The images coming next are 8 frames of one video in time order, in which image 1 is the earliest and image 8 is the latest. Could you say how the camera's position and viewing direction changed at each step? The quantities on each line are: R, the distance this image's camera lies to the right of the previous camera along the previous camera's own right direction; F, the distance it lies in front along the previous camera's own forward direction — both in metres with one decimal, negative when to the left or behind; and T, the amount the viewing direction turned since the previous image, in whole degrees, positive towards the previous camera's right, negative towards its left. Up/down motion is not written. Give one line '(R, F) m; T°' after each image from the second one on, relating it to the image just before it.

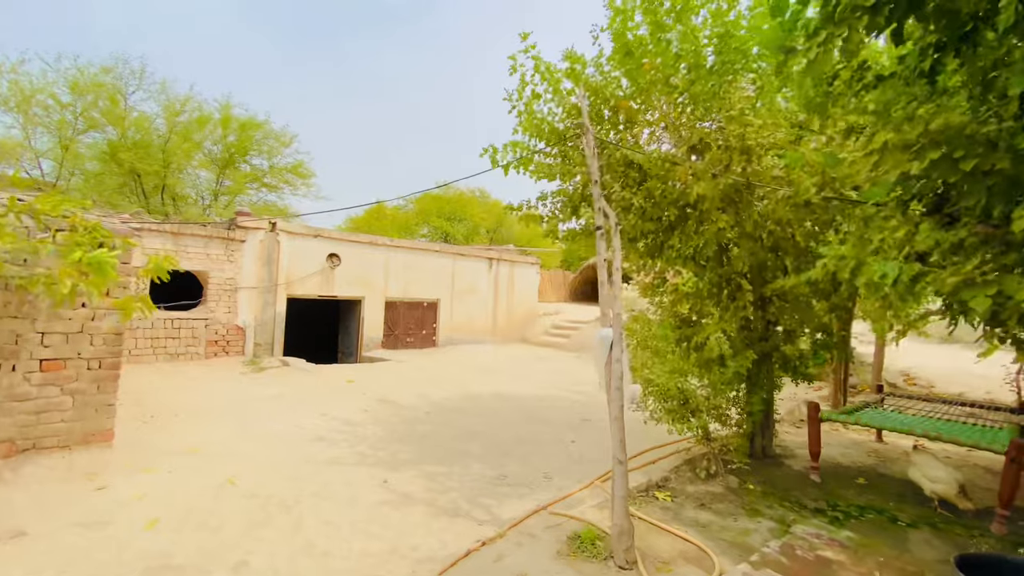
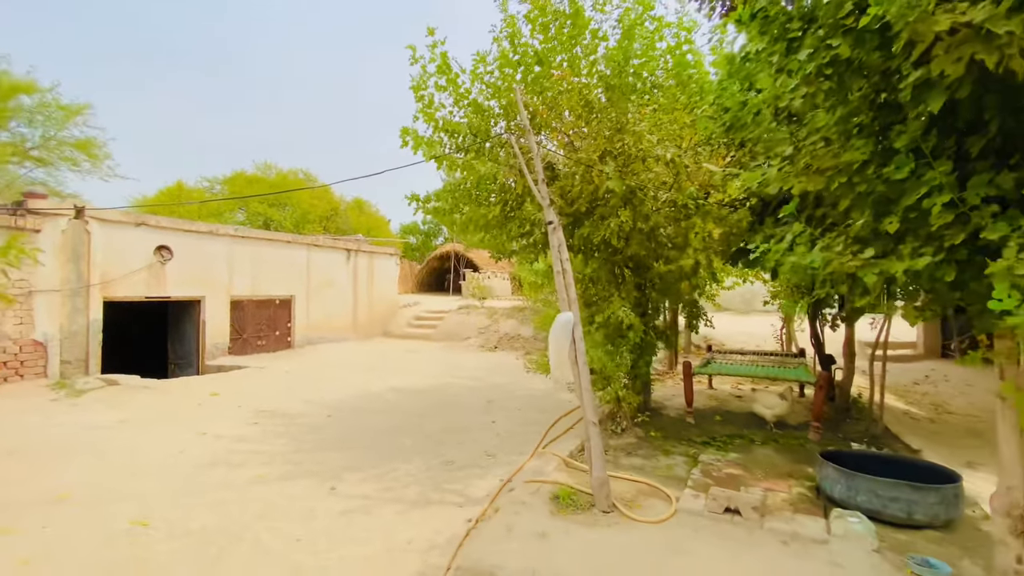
(-1.1, 0.0) m; +21°
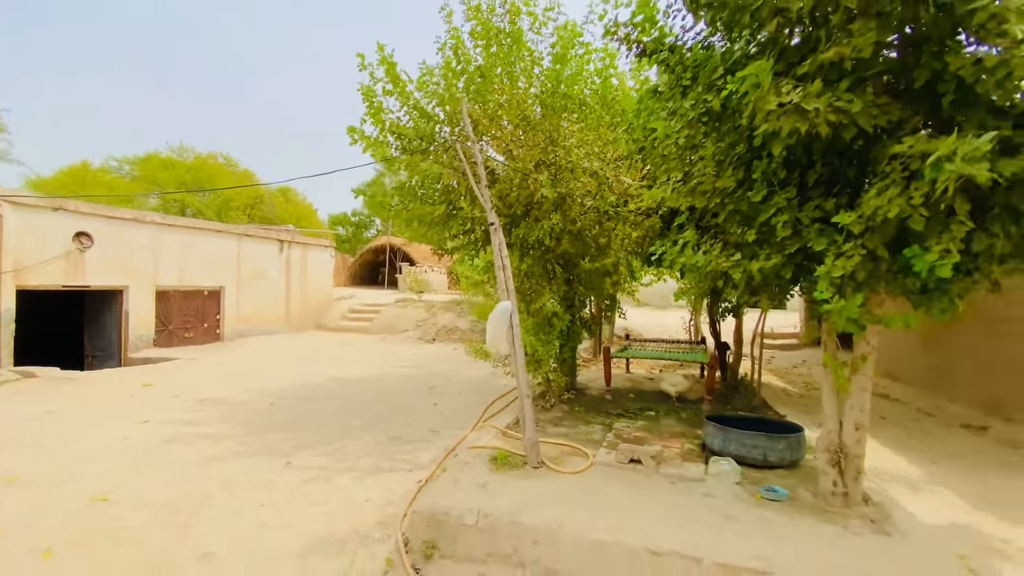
(-0.1, -0.6) m; +8°
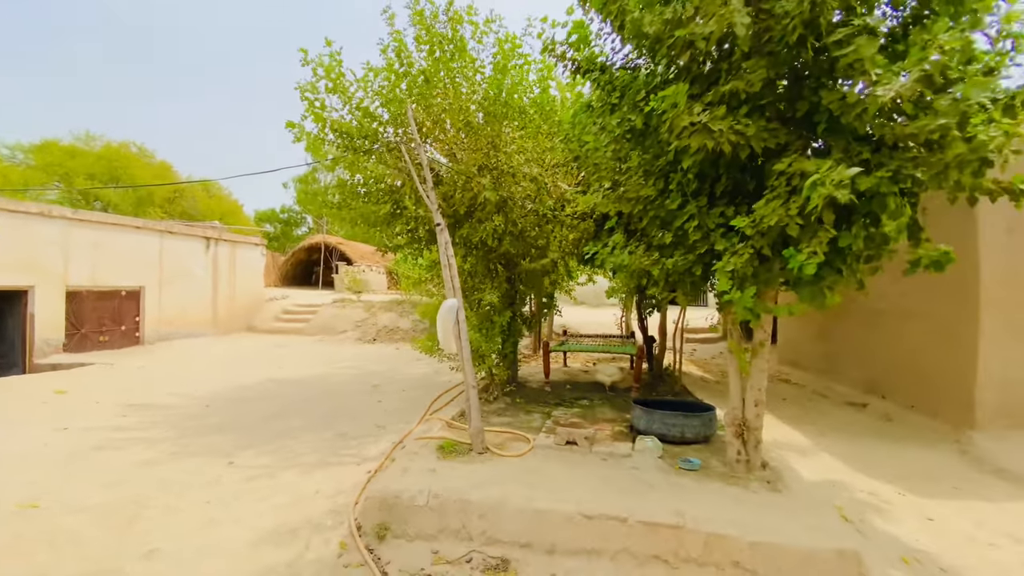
(-0.1, -0.3) m; +7°
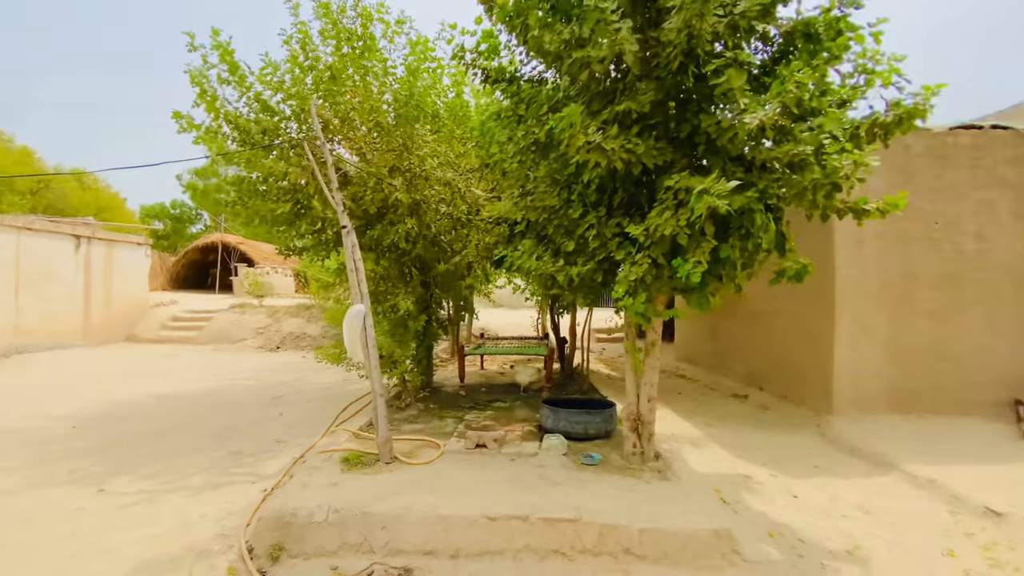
(+0.1, 0.0) m; +10°
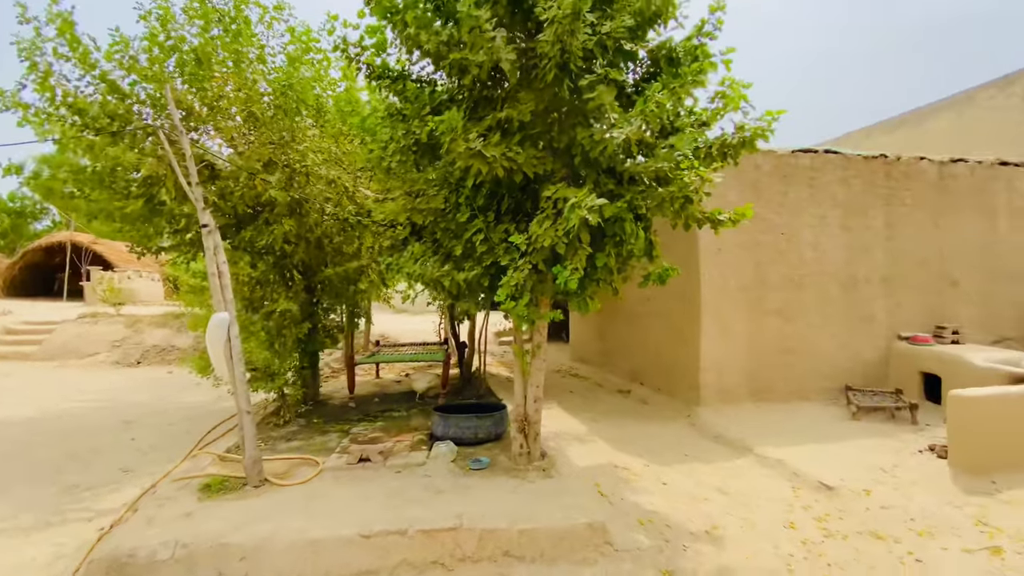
(+0.2, 0.0) m; +11°
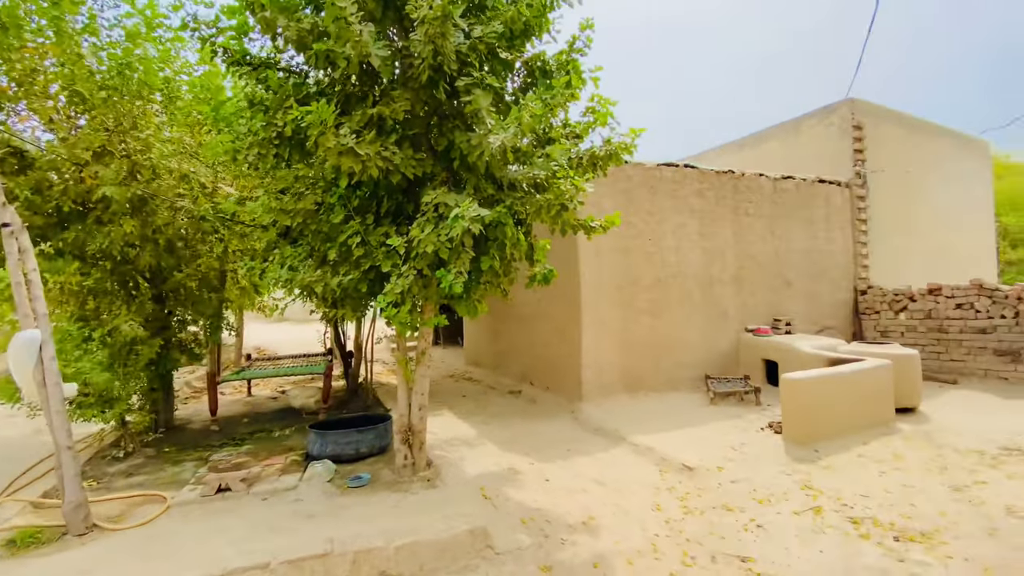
(+0.2, 0.0) m; +12°
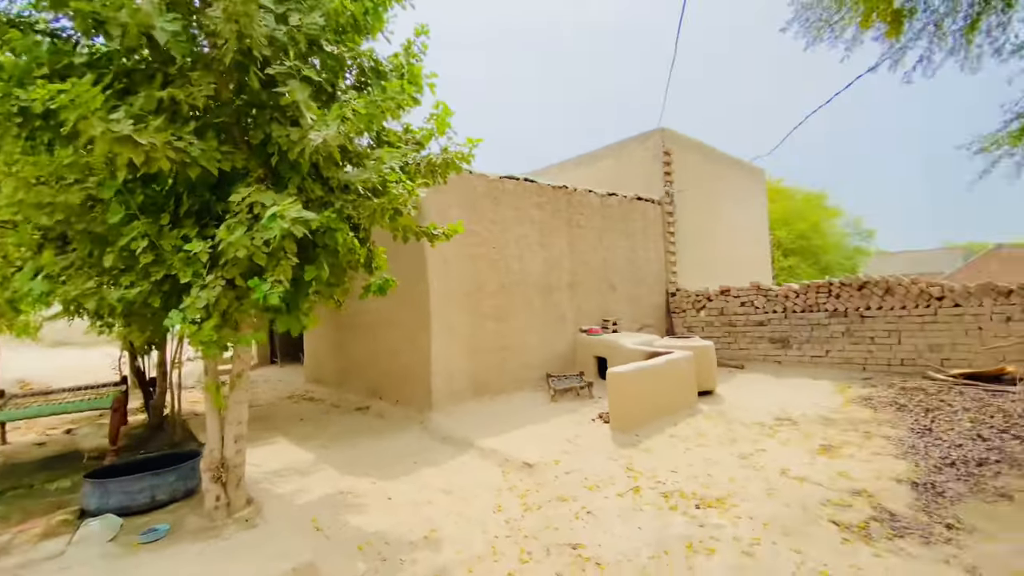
(+0.2, 0.0) m; +17°
